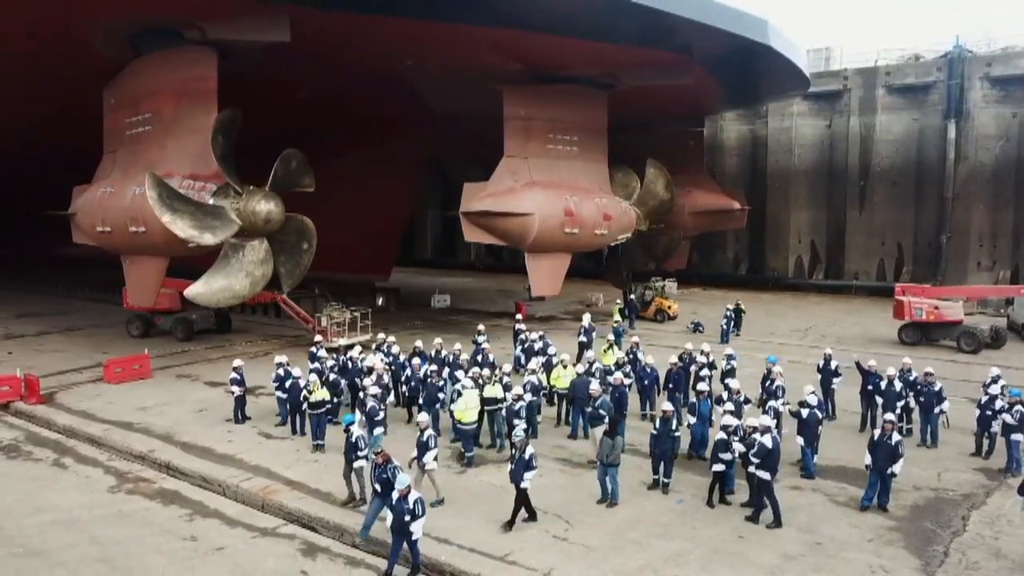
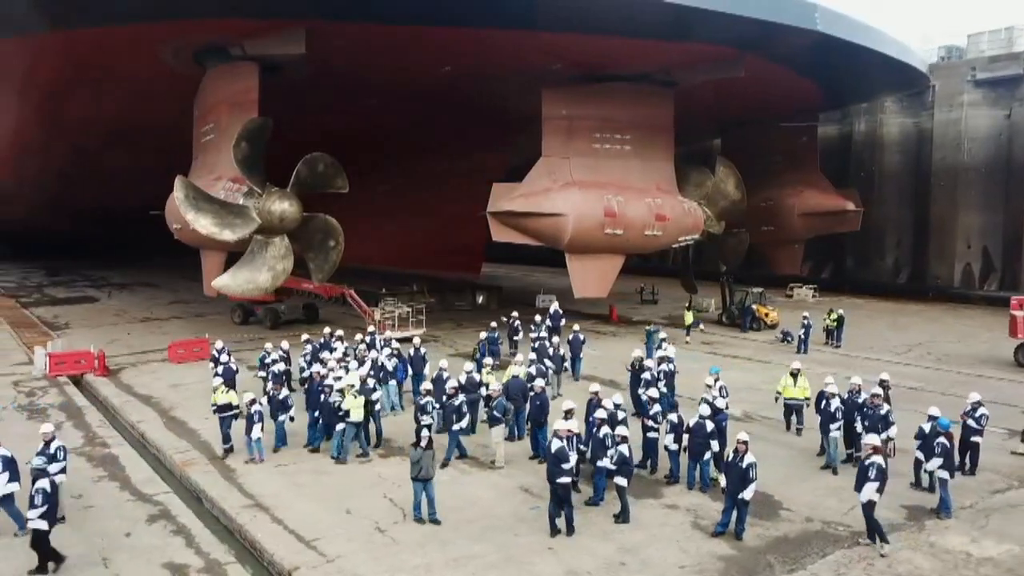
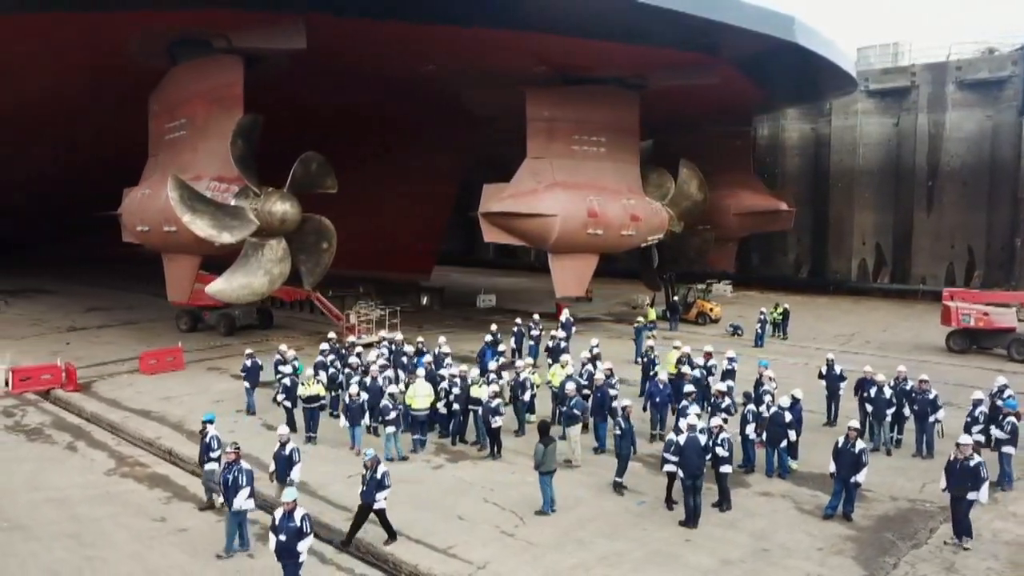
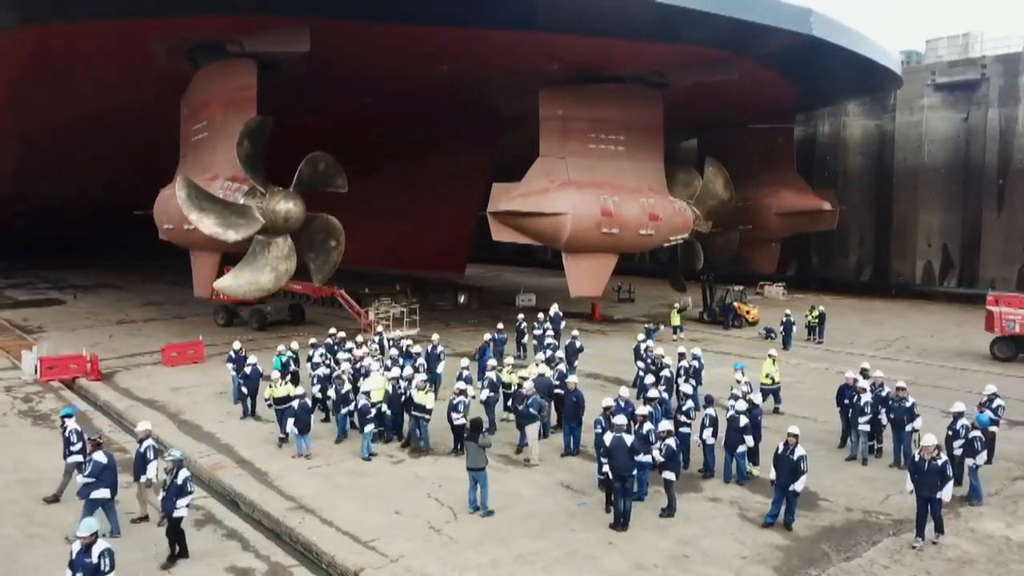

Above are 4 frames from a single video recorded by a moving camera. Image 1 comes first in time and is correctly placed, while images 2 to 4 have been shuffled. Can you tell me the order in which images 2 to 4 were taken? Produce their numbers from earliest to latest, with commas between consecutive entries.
3, 4, 2
